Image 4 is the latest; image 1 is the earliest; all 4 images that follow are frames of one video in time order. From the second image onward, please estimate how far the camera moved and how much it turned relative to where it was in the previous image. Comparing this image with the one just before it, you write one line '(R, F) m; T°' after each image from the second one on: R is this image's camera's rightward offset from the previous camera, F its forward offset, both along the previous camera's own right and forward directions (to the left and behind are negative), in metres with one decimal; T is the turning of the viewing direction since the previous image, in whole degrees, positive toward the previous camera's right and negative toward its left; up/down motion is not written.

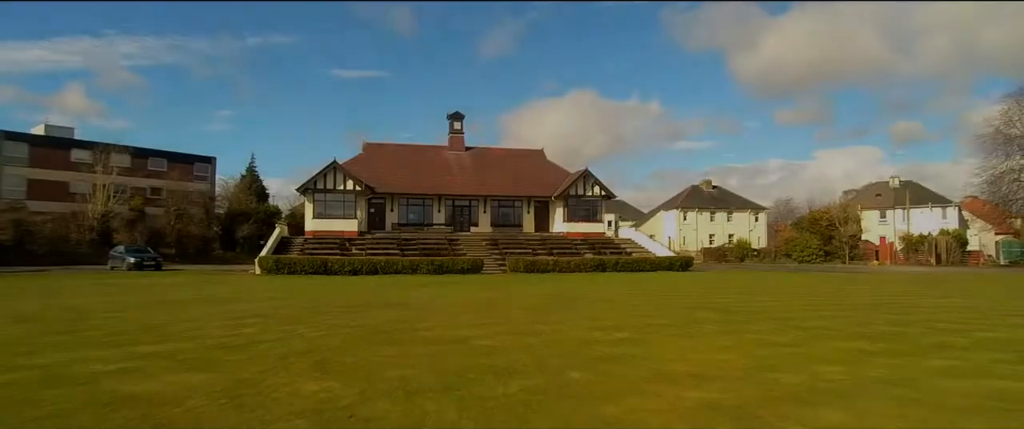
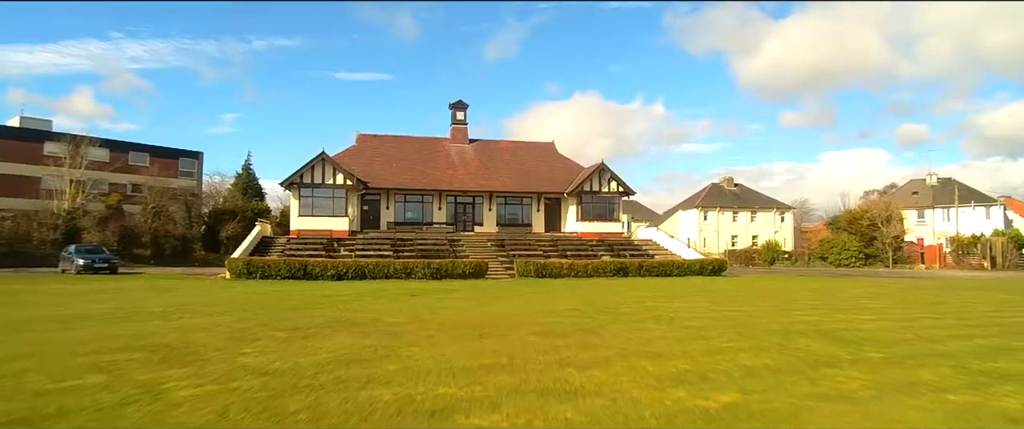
(-0.1, +3.9) m; -1°
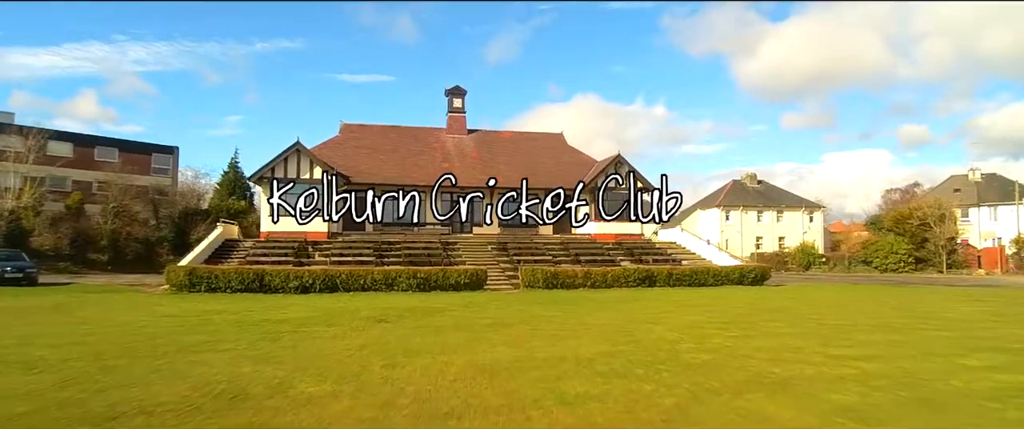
(0.0, +4.5) m; 0°
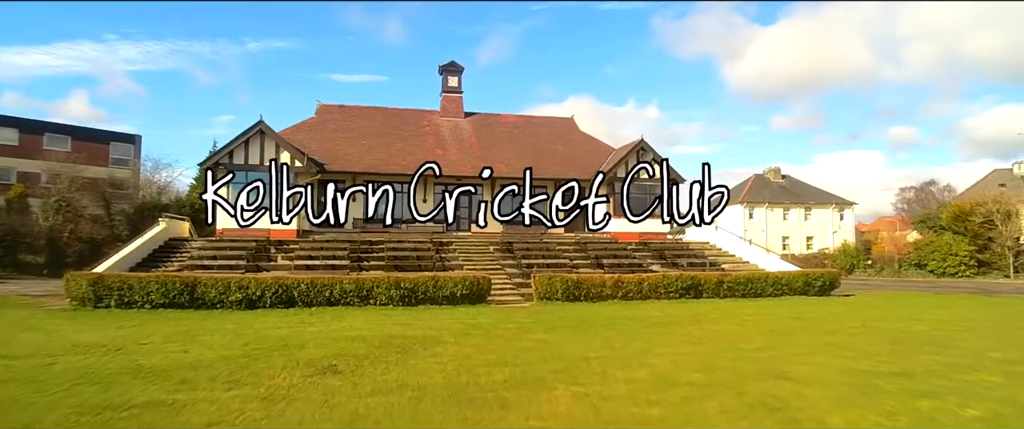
(-0.4, +4.7) m; +1°
